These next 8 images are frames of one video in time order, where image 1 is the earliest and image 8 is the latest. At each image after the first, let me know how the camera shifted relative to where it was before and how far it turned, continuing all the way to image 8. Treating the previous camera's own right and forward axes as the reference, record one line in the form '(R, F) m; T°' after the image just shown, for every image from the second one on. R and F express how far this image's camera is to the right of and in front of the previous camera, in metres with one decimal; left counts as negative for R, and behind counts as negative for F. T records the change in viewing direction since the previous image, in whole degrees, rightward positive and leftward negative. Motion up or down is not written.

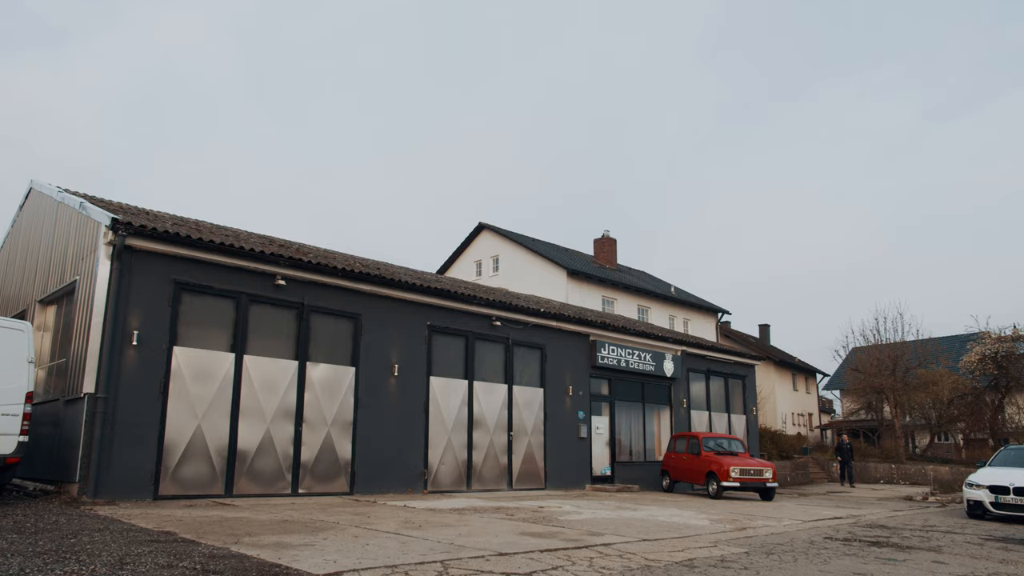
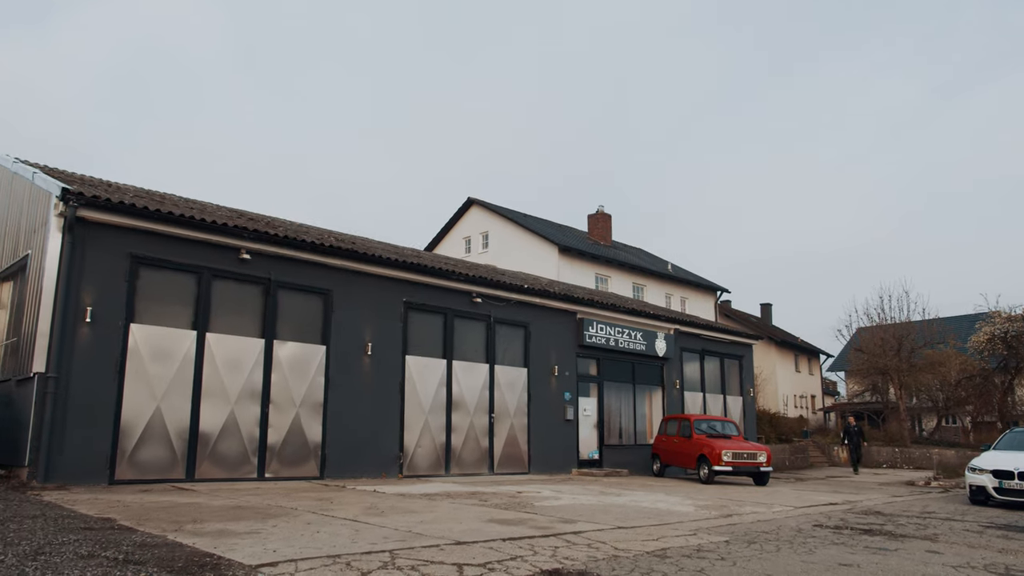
(+0.5, +0.7) m; -1°
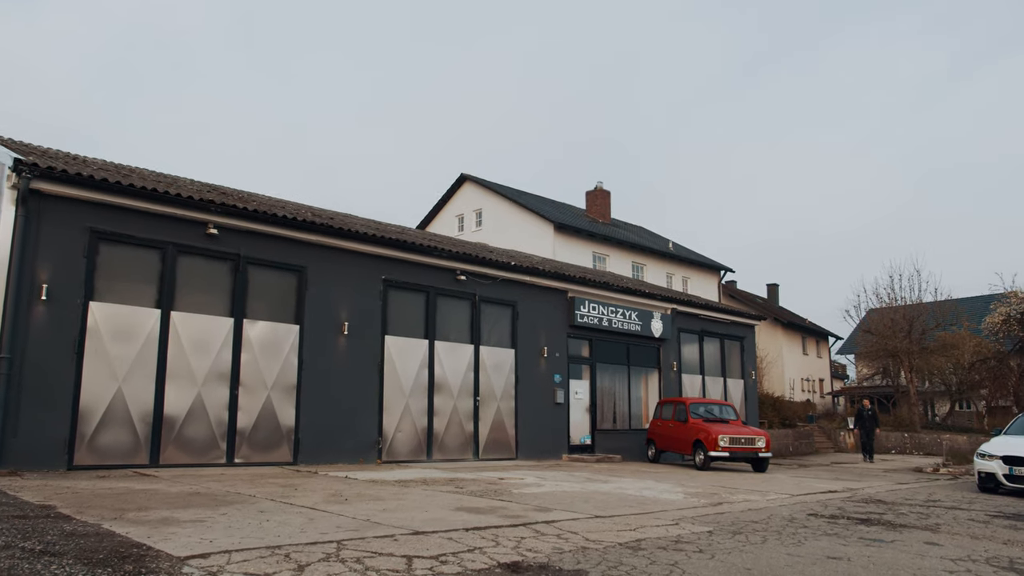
(+0.5, +0.7) m; -1°
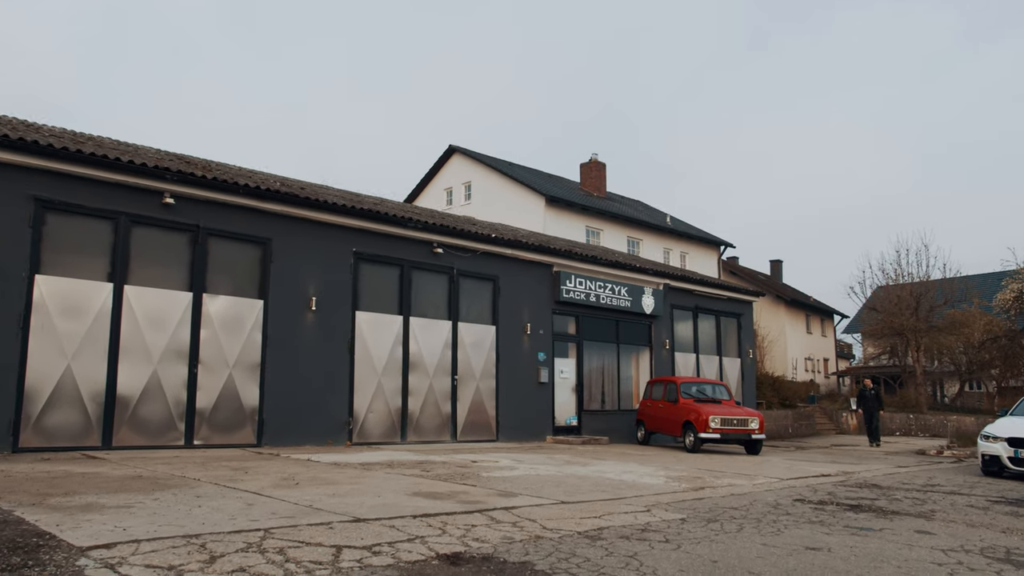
(+0.5, +0.7) m; -1°
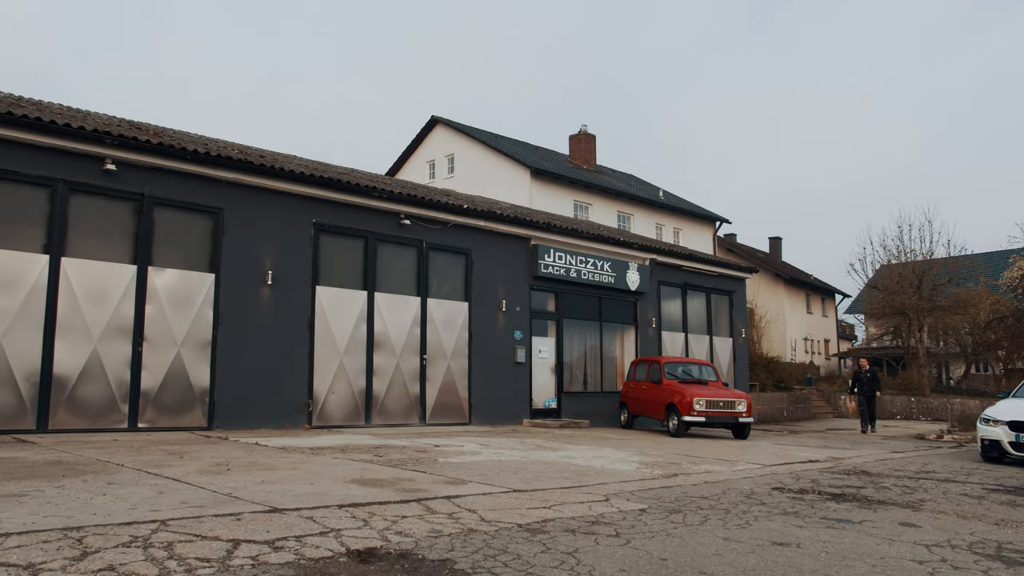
(+0.5, +0.8) m; -1°
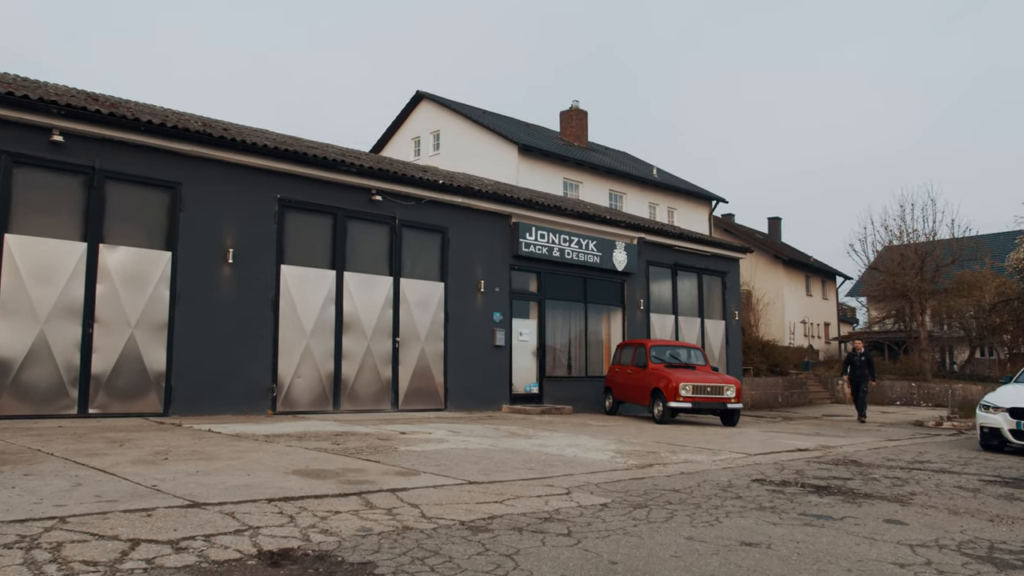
(+0.4, +0.7) m; -1°
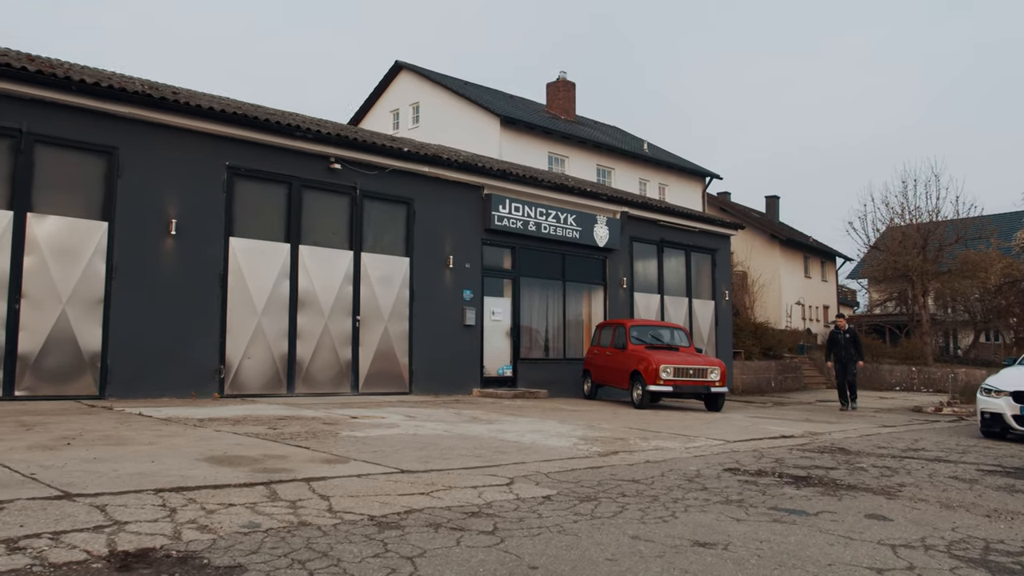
(+0.5, +0.9) m; -1°
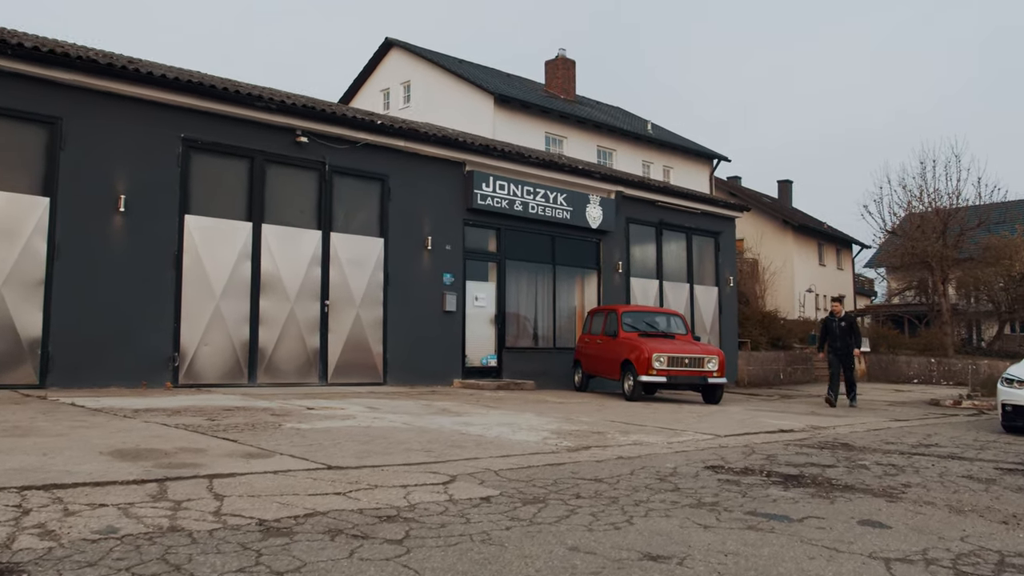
(+0.4, +0.9) m; -1°
